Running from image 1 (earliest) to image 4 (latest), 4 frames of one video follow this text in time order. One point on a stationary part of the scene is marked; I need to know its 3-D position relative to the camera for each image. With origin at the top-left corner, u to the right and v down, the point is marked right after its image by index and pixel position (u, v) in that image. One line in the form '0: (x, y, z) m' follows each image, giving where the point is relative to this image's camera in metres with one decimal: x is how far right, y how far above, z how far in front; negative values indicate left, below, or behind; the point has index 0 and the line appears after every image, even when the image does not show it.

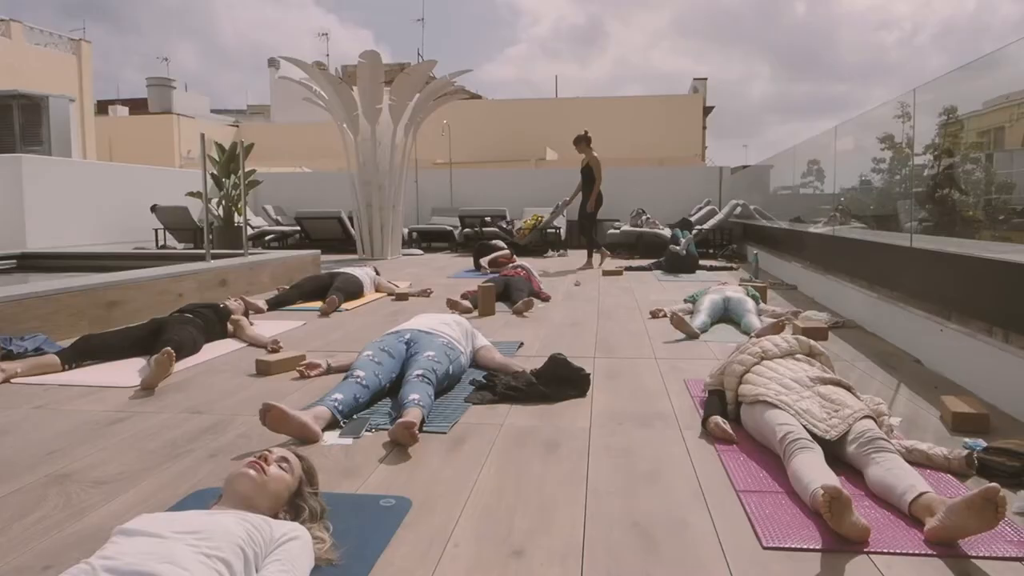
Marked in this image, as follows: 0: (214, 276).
0: (-2.5, +0.1, +6.7) m
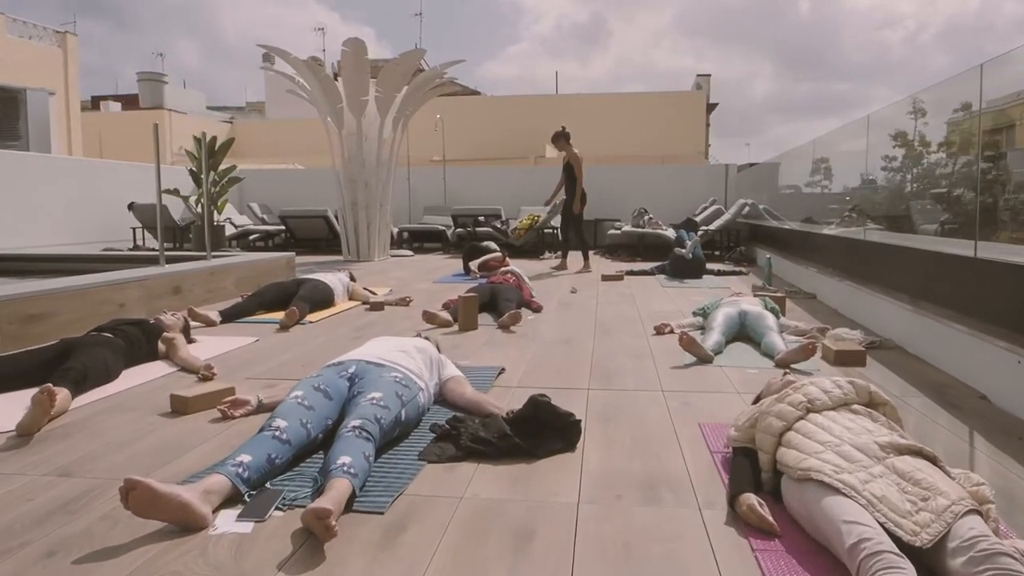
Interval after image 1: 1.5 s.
0: (-2.6, 0.0, +5.9) m
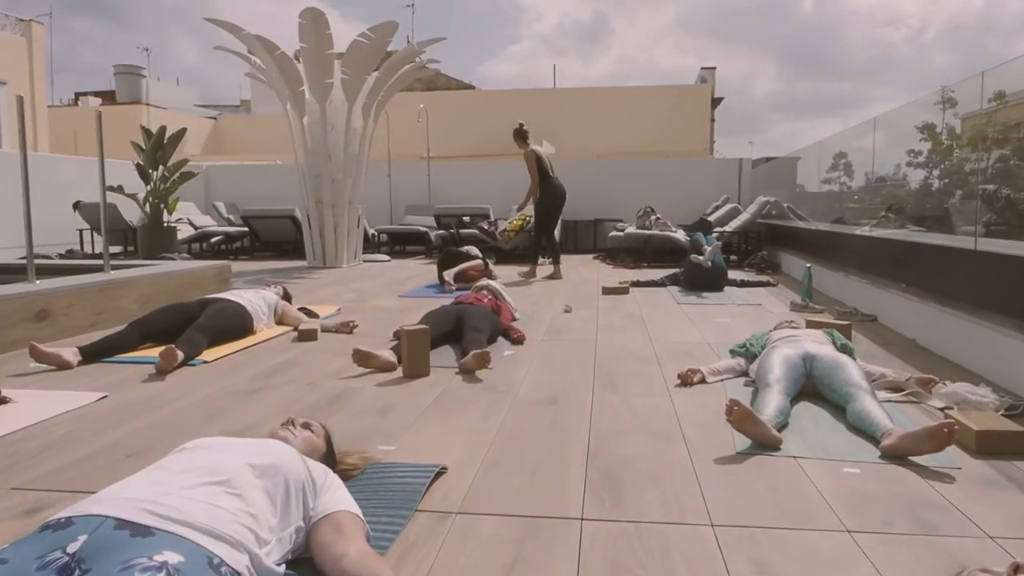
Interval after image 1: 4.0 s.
0: (-2.7, -0.1, +4.5) m
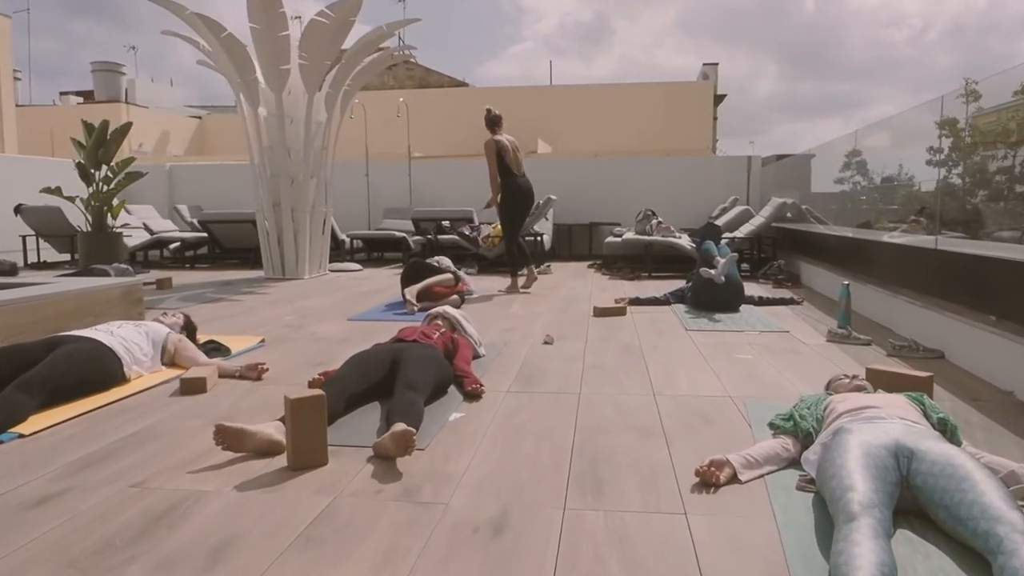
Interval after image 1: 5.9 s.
0: (-2.9, -0.2, +3.3) m
